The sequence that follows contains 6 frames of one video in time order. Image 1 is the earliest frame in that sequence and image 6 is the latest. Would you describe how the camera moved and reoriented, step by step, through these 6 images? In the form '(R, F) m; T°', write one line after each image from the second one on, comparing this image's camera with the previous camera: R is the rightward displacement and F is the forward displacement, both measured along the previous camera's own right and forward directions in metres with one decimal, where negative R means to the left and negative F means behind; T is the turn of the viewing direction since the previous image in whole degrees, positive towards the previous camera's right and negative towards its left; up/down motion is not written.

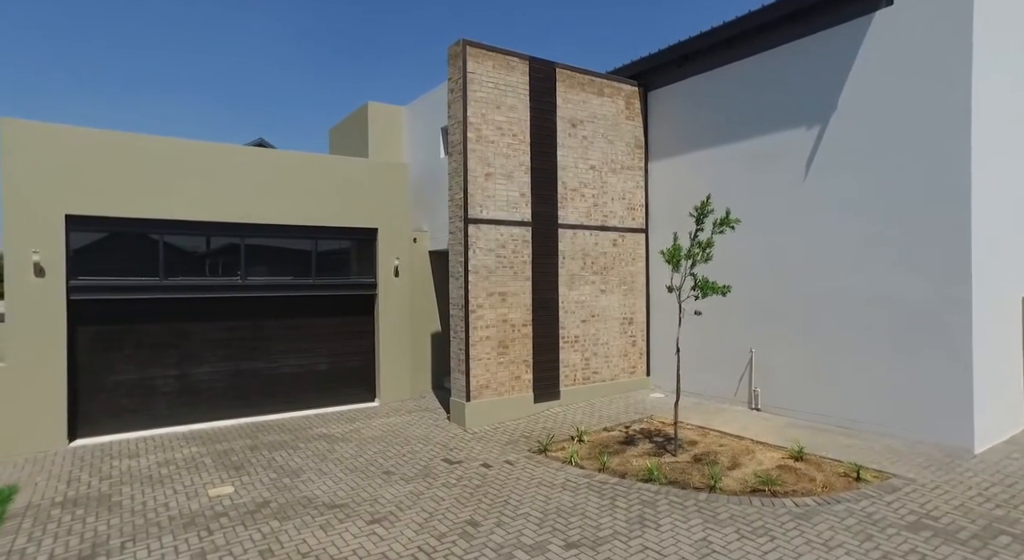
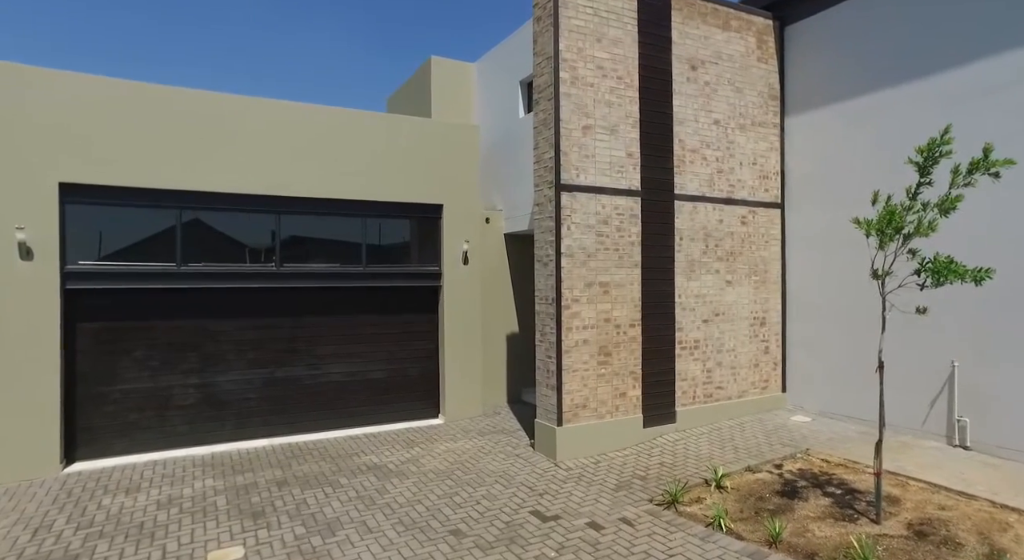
(-0.6, +2.5) m; -6°
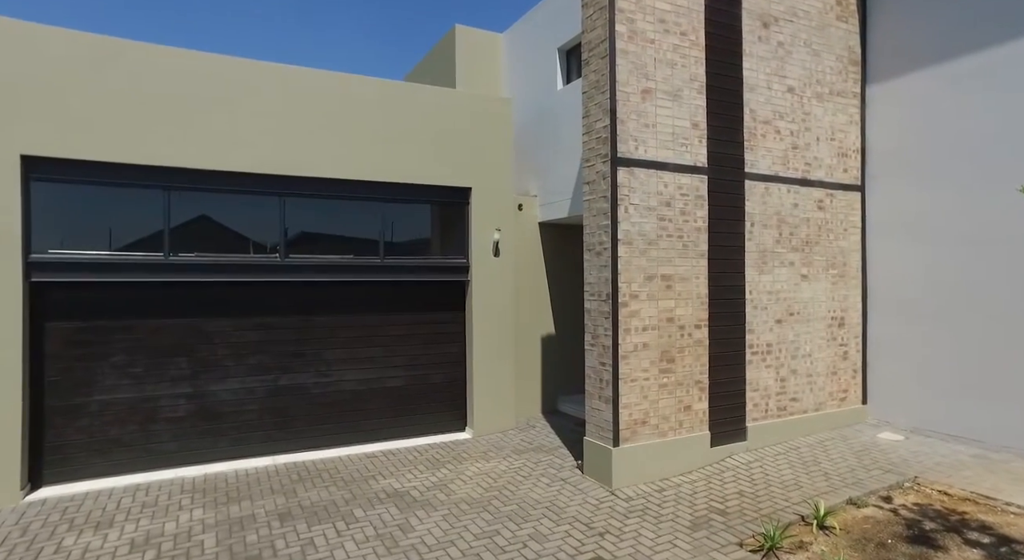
(-0.4, +1.3) m; -1°
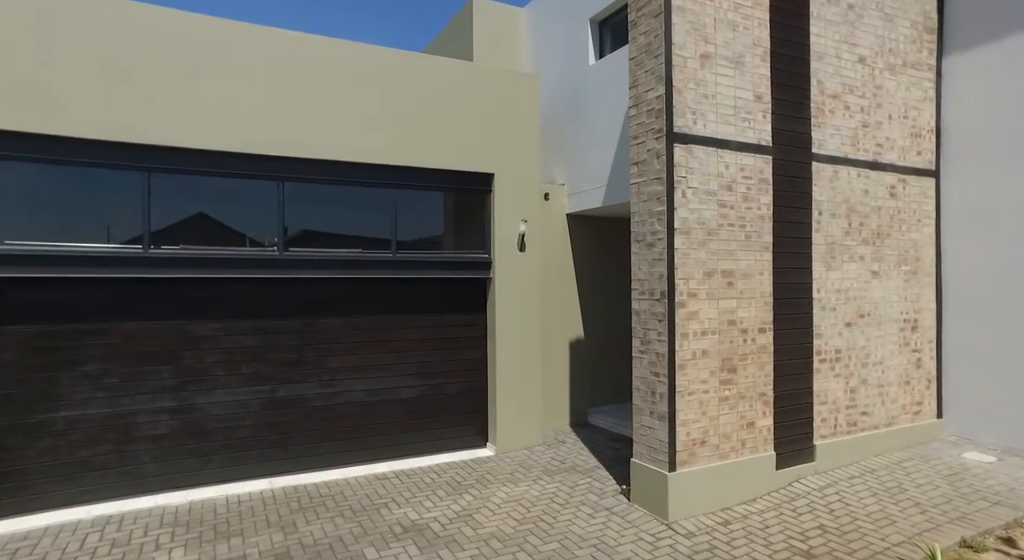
(-0.4, +1.0) m; 0°
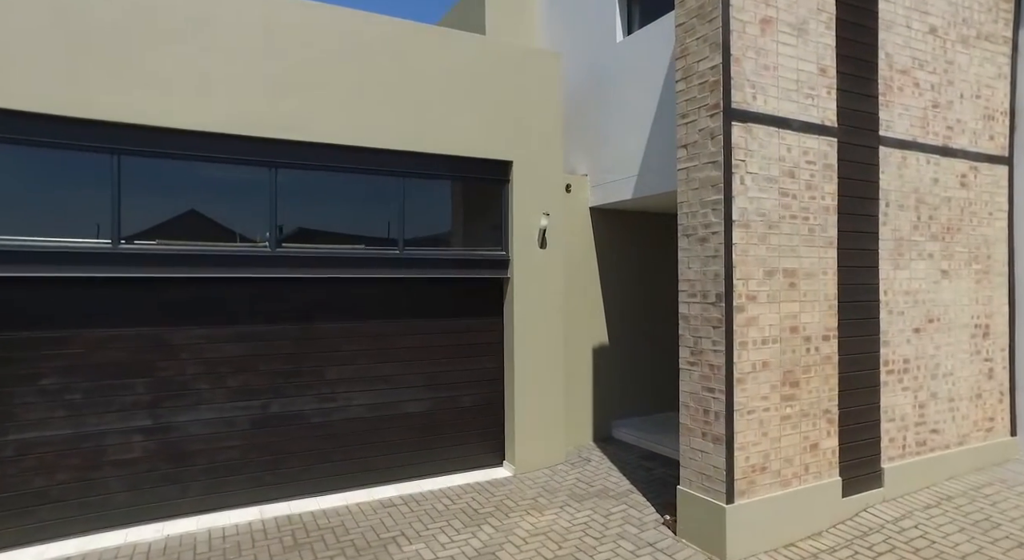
(-0.3, +0.8) m; 0°
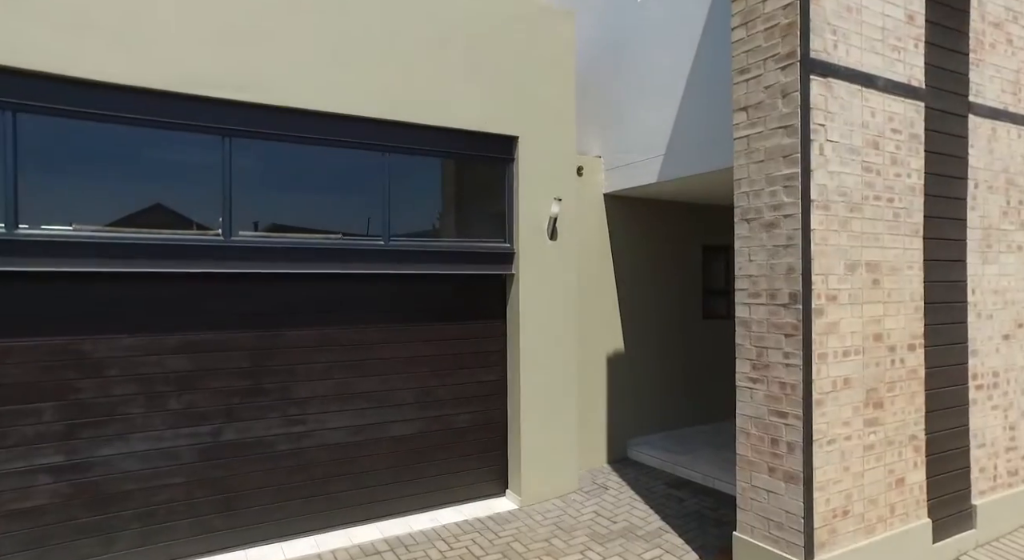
(-0.2, +1.1) m; +2°
